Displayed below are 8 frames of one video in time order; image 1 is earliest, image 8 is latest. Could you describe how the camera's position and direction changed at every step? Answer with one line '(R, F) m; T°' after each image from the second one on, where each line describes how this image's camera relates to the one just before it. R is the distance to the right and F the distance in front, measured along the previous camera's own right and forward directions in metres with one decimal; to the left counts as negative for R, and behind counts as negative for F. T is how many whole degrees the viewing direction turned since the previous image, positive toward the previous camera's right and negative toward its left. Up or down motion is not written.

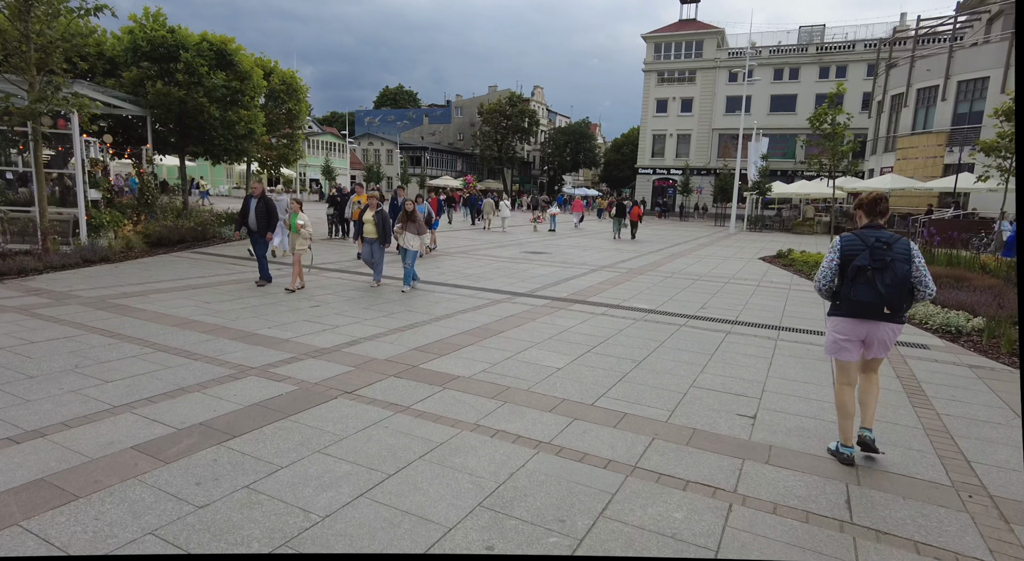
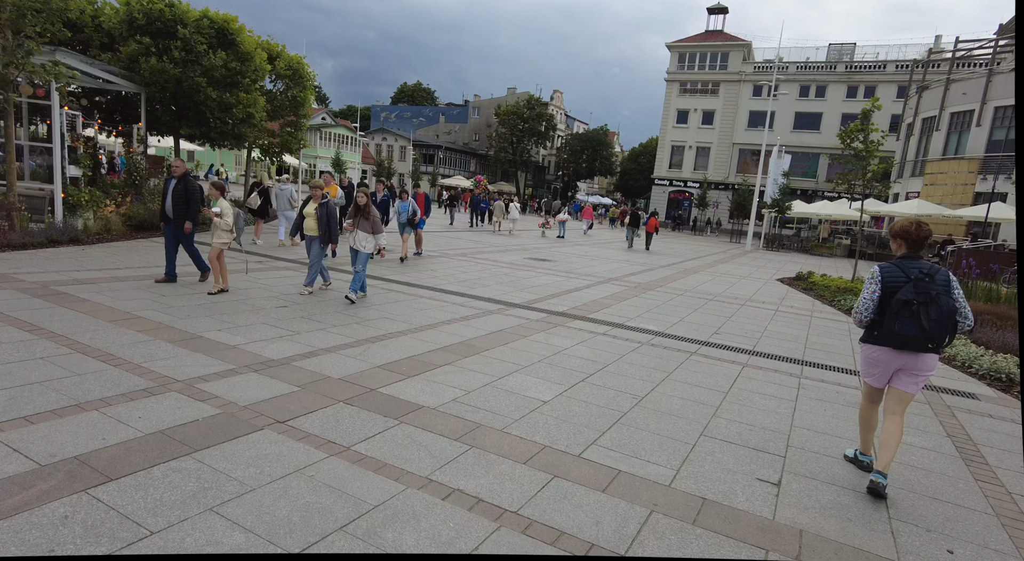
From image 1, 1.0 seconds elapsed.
(+0.2, +0.9) m; -1°
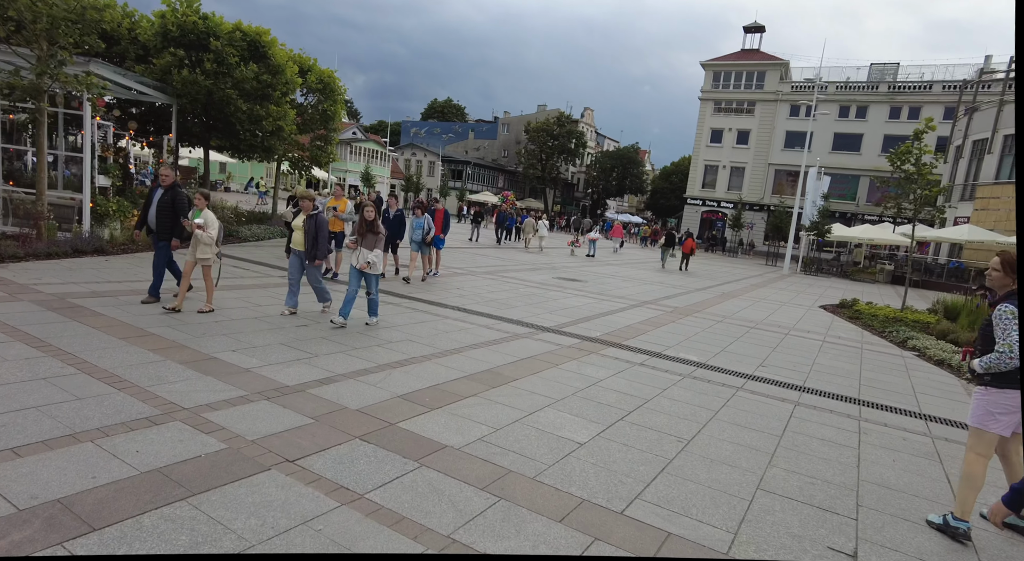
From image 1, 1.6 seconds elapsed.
(-0.1, +0.4) m; -2°
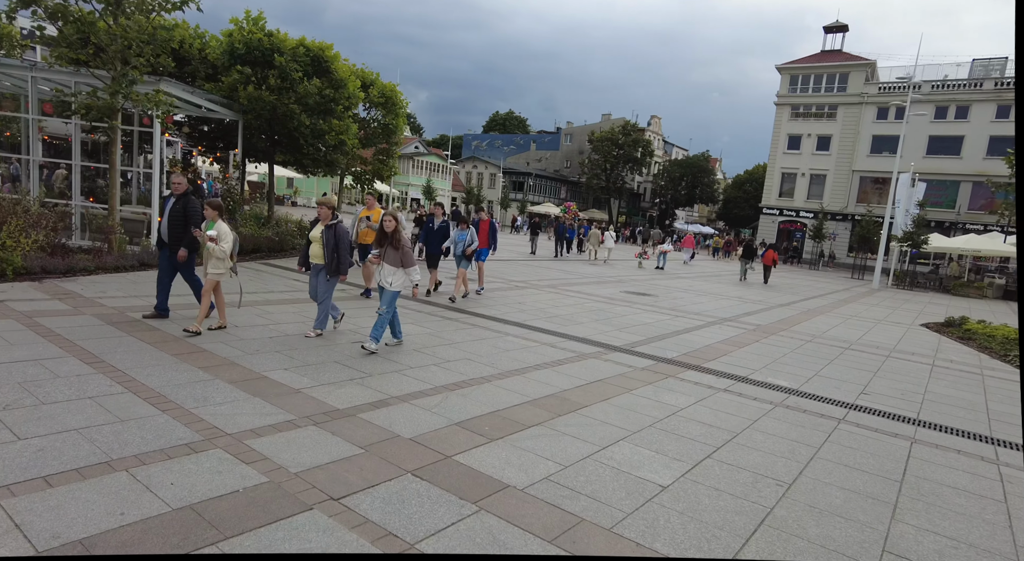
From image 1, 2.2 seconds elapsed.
(-0.1, +0.5) m; -5°
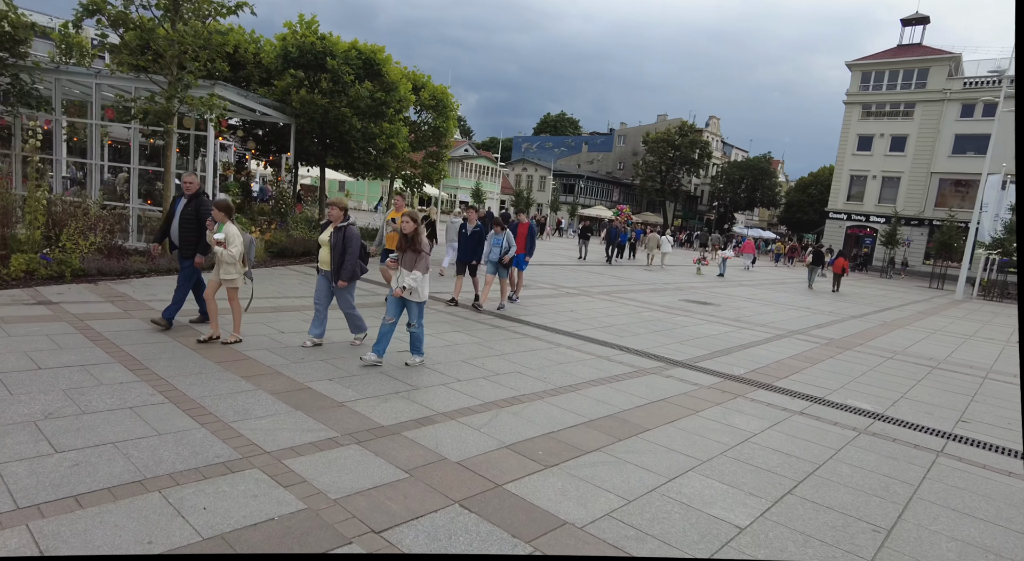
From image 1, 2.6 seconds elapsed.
(-0.1, +0.3) m; -4°
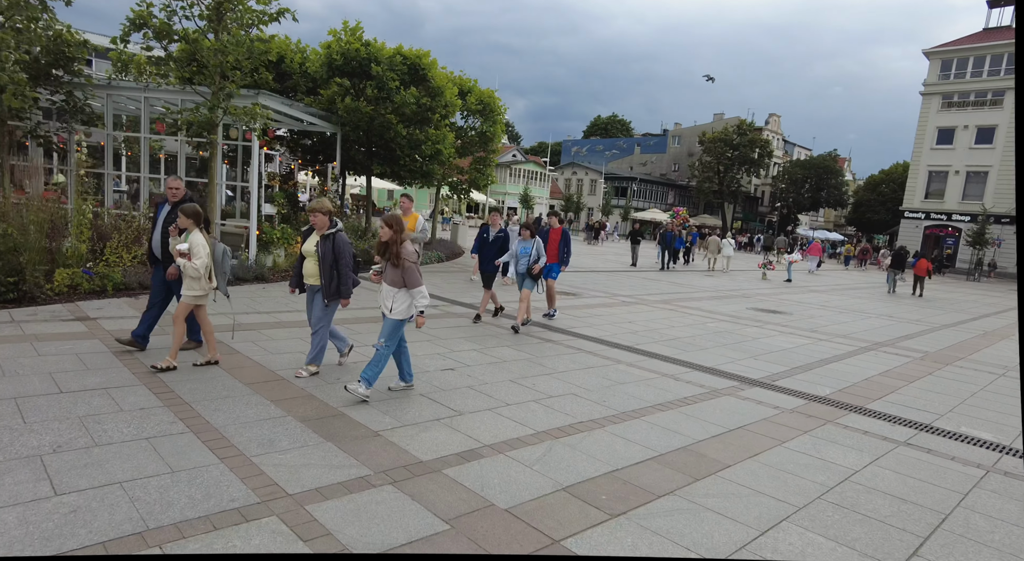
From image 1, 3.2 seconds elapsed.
(0.0, +0.6) m; -4°
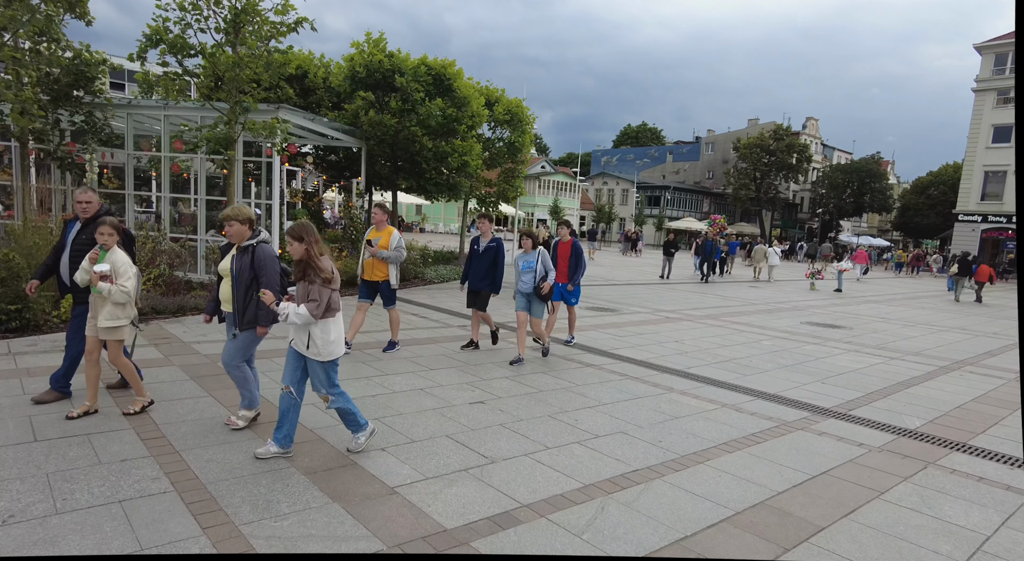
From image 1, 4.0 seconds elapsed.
(0.0, +0.7) m; -3°
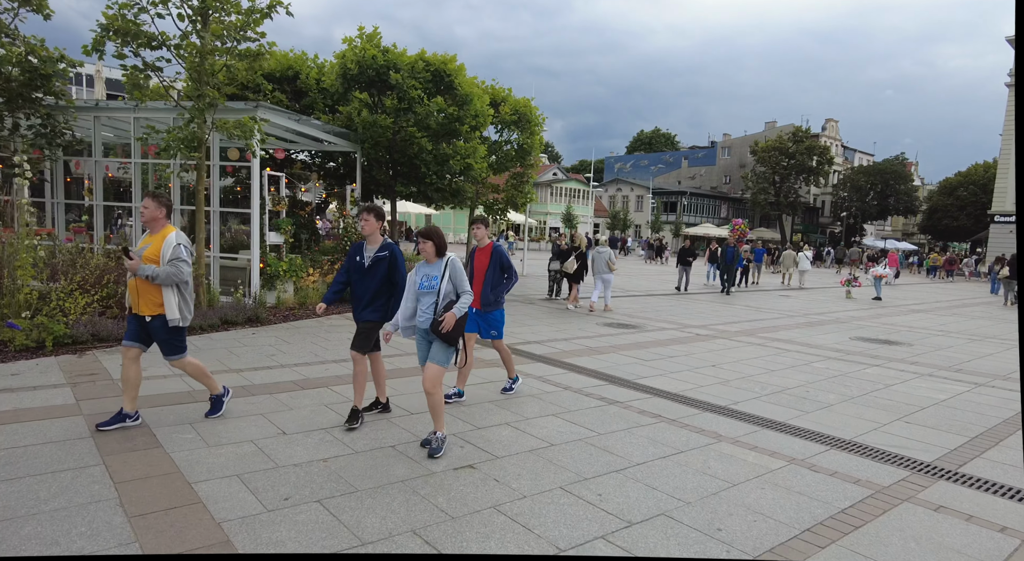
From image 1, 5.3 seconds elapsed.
(+0.1, +1.3) m; -1°
